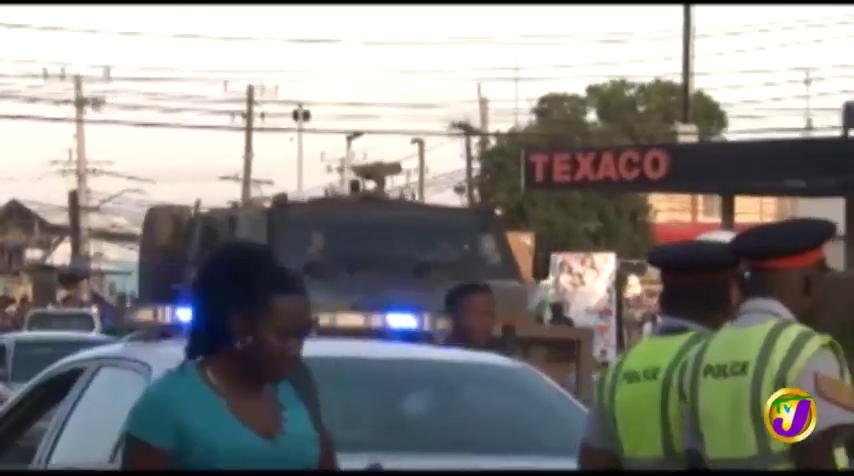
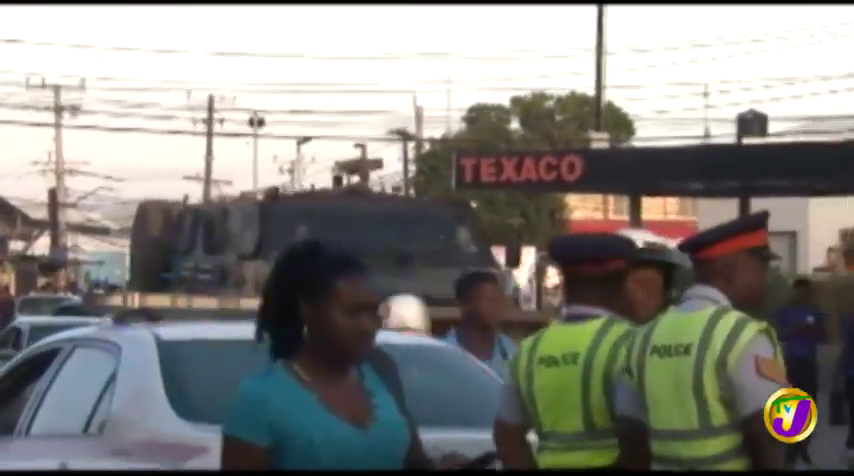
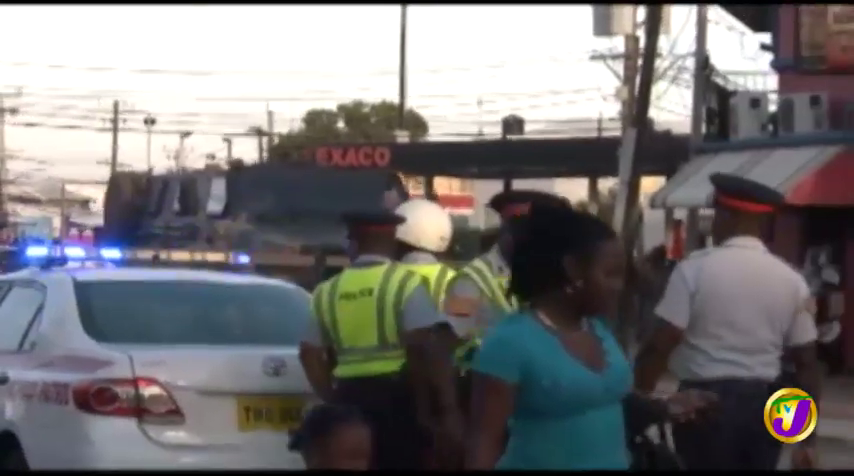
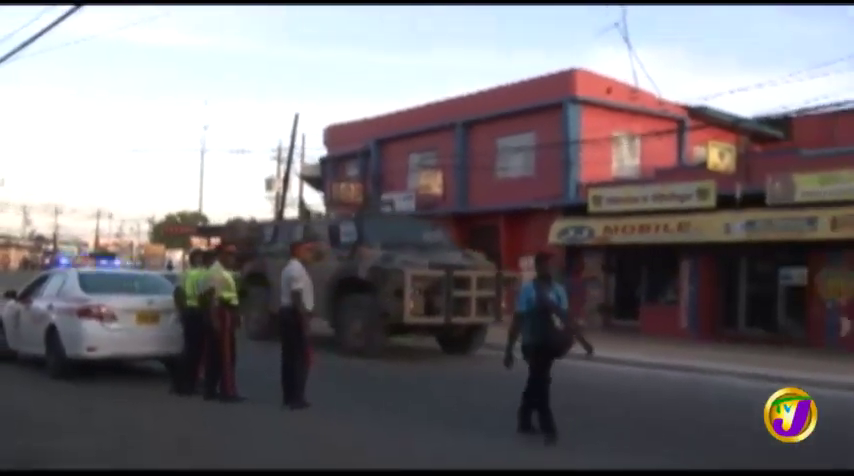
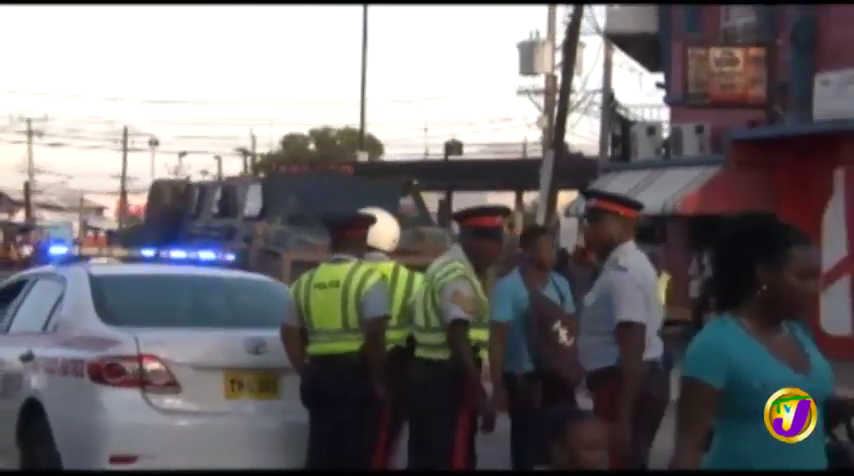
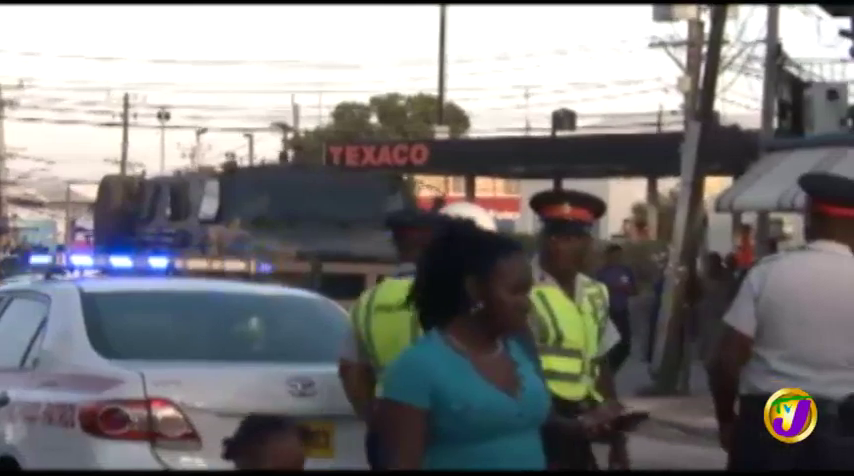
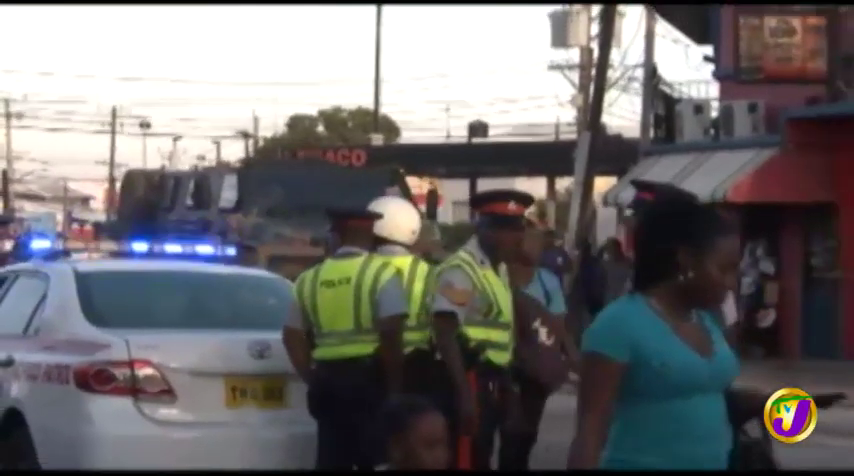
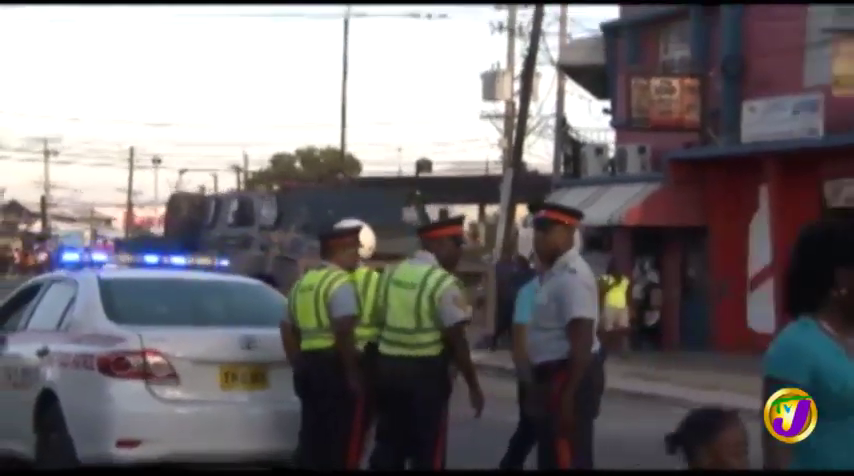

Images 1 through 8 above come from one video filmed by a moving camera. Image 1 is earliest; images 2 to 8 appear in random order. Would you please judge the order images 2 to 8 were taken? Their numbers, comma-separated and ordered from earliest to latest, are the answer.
2, 6, 3, 7, 5, 8, 4
